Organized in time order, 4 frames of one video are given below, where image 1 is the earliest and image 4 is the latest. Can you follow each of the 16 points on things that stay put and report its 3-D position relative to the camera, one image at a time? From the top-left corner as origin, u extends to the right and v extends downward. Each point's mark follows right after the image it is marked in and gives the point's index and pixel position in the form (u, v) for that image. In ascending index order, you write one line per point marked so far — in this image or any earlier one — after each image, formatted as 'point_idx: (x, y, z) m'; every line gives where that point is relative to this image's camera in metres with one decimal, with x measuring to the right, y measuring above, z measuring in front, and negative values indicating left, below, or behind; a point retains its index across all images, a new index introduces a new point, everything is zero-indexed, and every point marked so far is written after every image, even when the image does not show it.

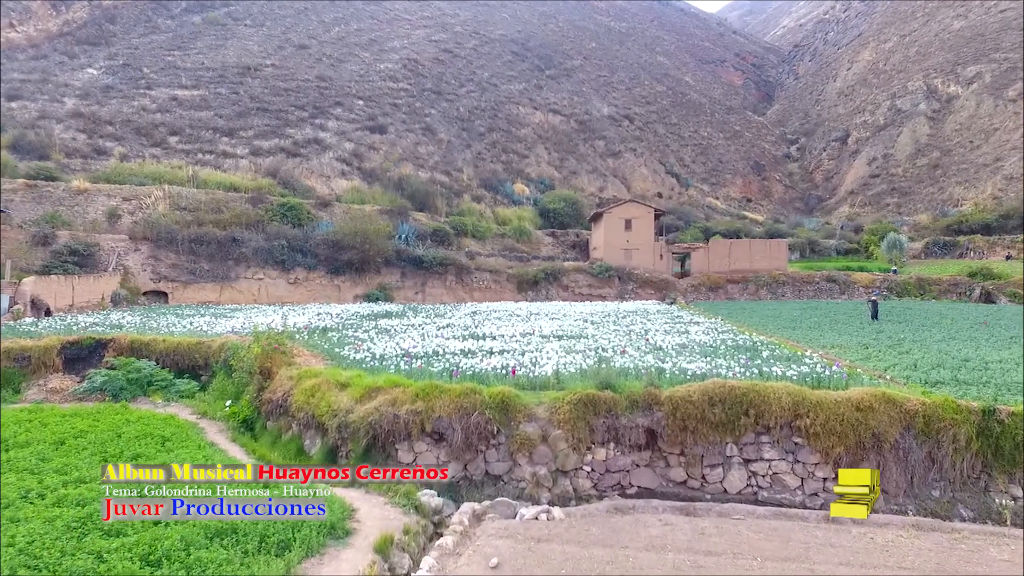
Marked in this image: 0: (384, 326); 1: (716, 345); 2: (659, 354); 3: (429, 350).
0: (-2.8, -0.8, +12.8) m
1: (+3.3, -0.9, +9.6) m
2: (+2.1, -0.9, +8.5) m
3: (-1.2, -0.9, +8.8) m
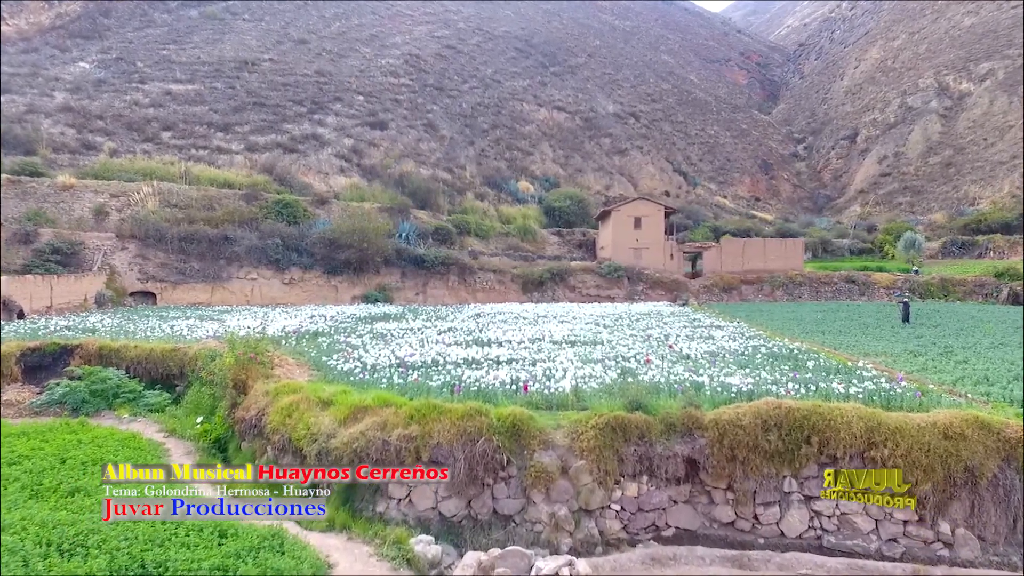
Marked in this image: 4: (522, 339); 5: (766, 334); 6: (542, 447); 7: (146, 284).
0: (-2.6, -0.8, +11.8) m
1: (+3.4, -0.9, +8.6) m
2: (+2.2, -1.0, +7.5) m
3: (-1.1, -1.0, +7.8) m
4: (+0.2, -0.9, +10.2) m
5: (+5.1, -0.9, +12.0) m
6: (+0.2, -1.3, +5.0) m
7: (-11.8, +0.1, +19.3) m
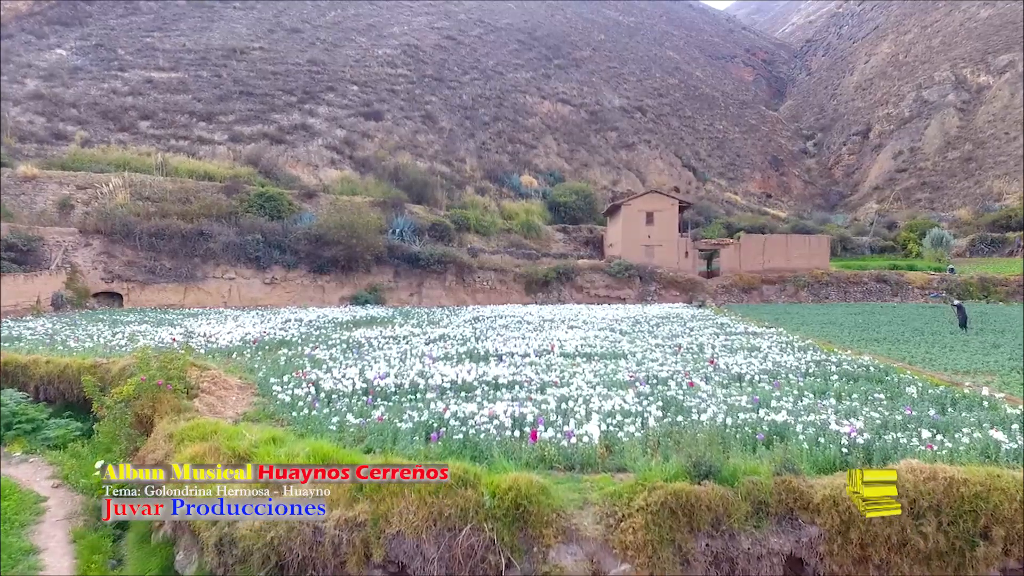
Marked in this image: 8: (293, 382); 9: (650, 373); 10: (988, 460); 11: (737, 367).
0: (-2.6, -0.9, +10.0) m
1: (+3.4, -1.0, +6.8) m
2: (+2.2, -1.0, +5.6) m
3: (-1.1, -1.0, +5.9) m
4: (+0.2, -0.9, +8.4) m
5: (+5.1, -0.9, +10.1) m
6: (+0.3, -1.3, +3.2) m
7: (-11.8, +0.1, +17.5) m
8: (-2.3, -1.0, +6.3) m
9: (+1.5, -0.9, +6.6) m
10: (+2.9, -1.0, +3.5) m
11: (+2.7, -0.9, +7.1) m
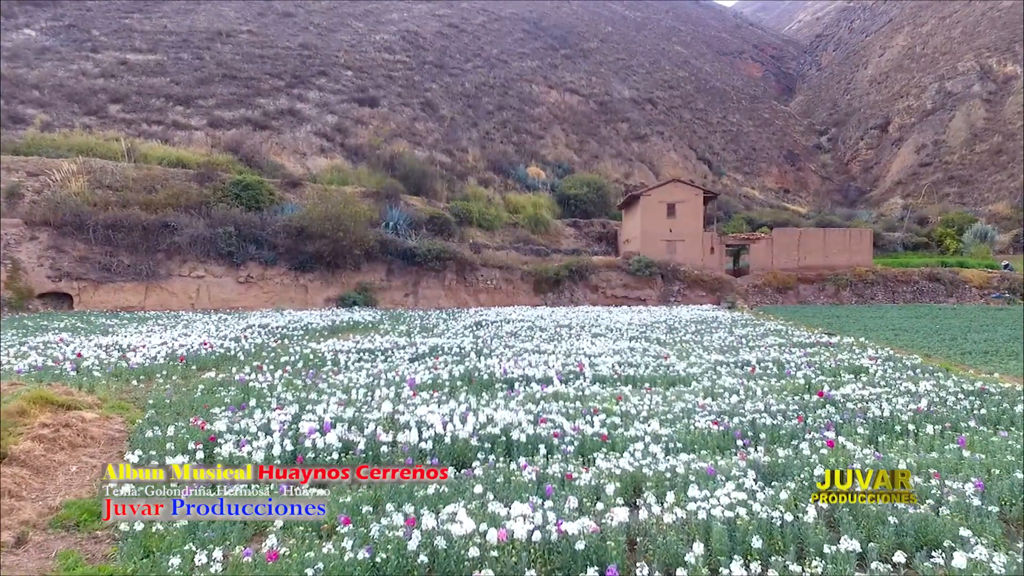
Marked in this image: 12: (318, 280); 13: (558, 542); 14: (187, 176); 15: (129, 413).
0: (-2.4, -0.8, +7.7) m
1: (+3.6, -0.9, +4.4) m
2: (+2.4, -1.0, +3.3) m
3: (-0.9, -1.0, +3.6) m
4: (+0.4, -0.9, +6.1) m
5: (+5.3, -0.9, +7.7) m
6: (+0.4, -1.3, +0.8) m
7: (-11.5, +0.1, +15.2) m
8: (-2.2, -1.0, +3.9) m
9: (+1.7, -0.9, +4.3) m
10: (+3.0, -1.0, +1.1) m
11: (+2.8, -0.9, +4.7) m
12: (-5.8, +0.2, +17.9) m
13: (+0.2, -1.0, +2.2) m
14: (-10.4, +3.6, +19.1) m
15: (-3.1, -1.0, +4.8) m
